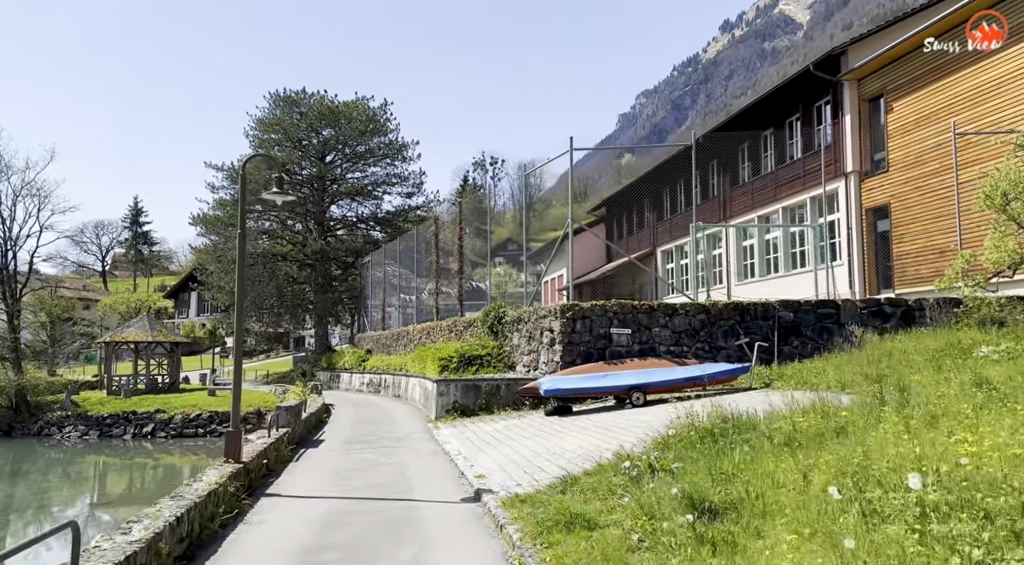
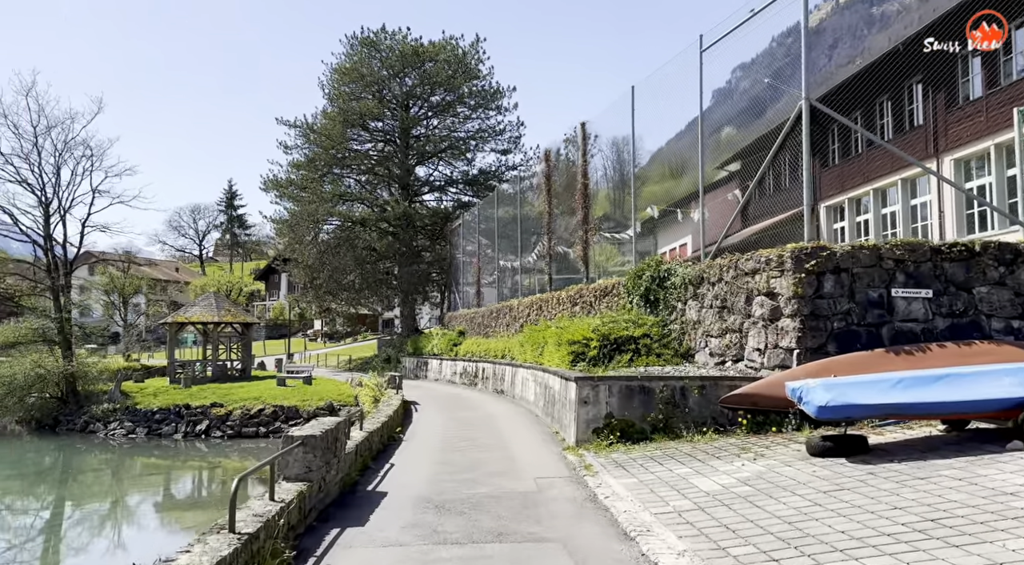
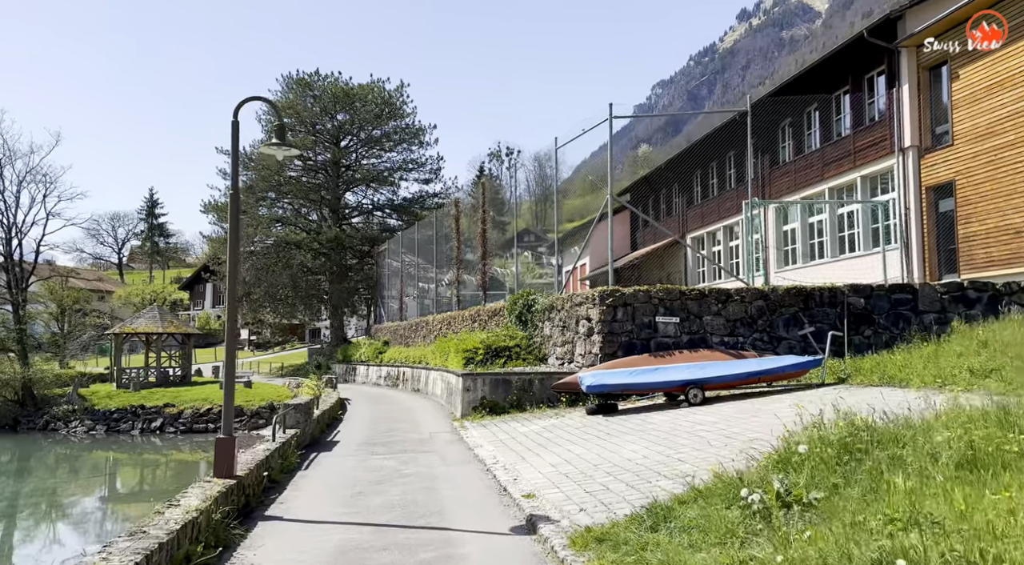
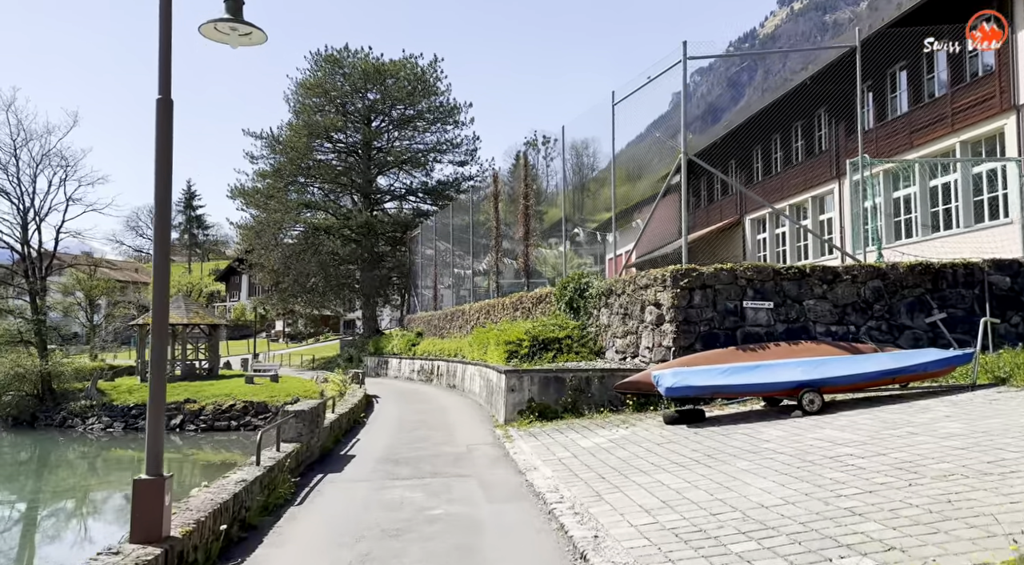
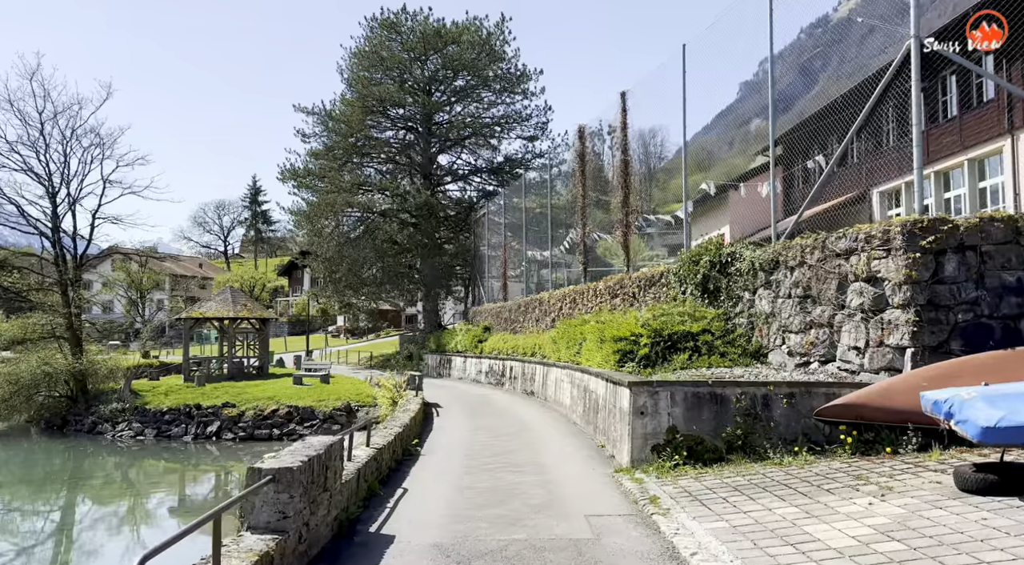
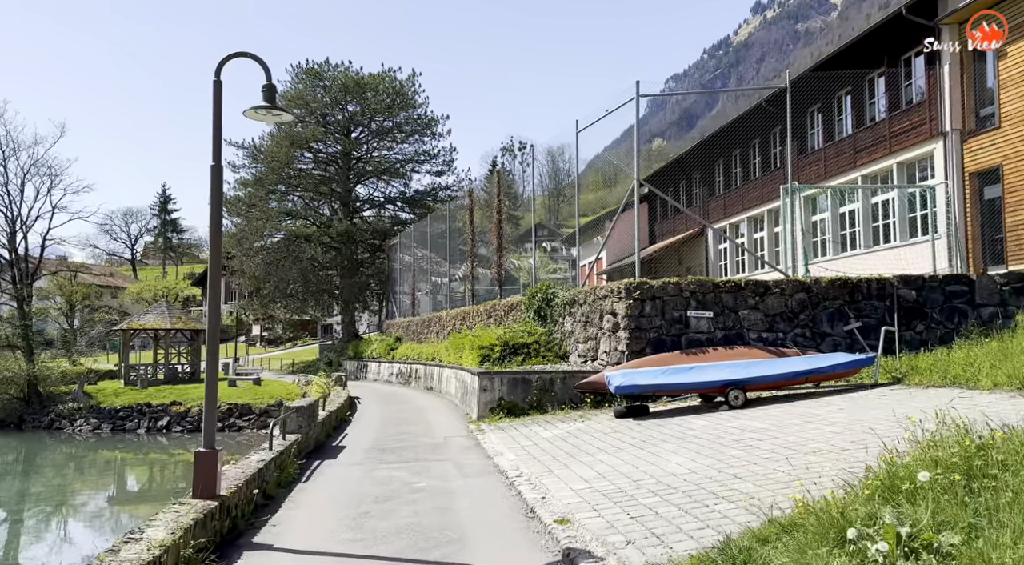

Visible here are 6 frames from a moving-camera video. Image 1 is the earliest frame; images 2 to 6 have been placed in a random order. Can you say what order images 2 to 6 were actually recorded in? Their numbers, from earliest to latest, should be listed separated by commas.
3, 6, 4, 2, 5
